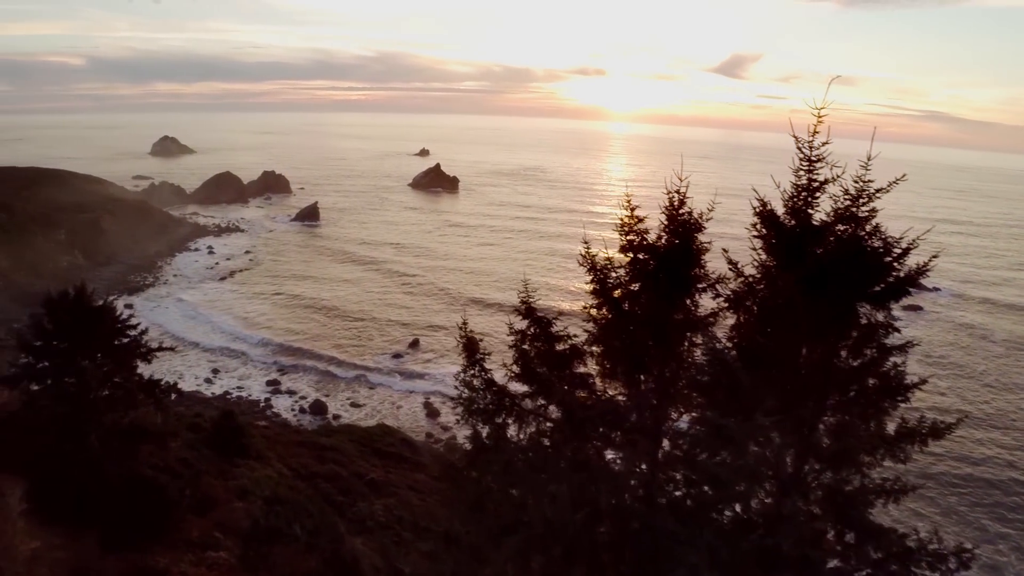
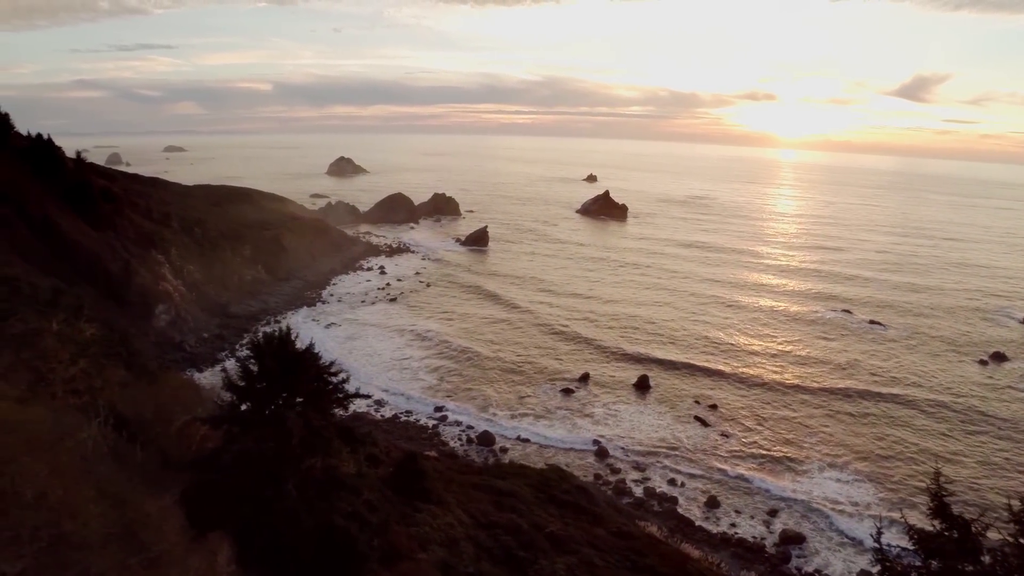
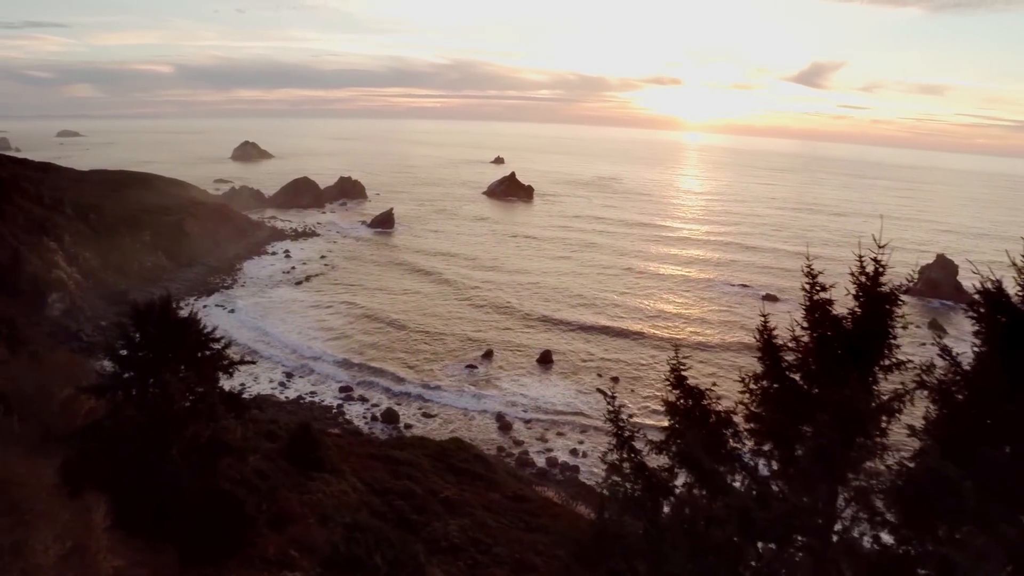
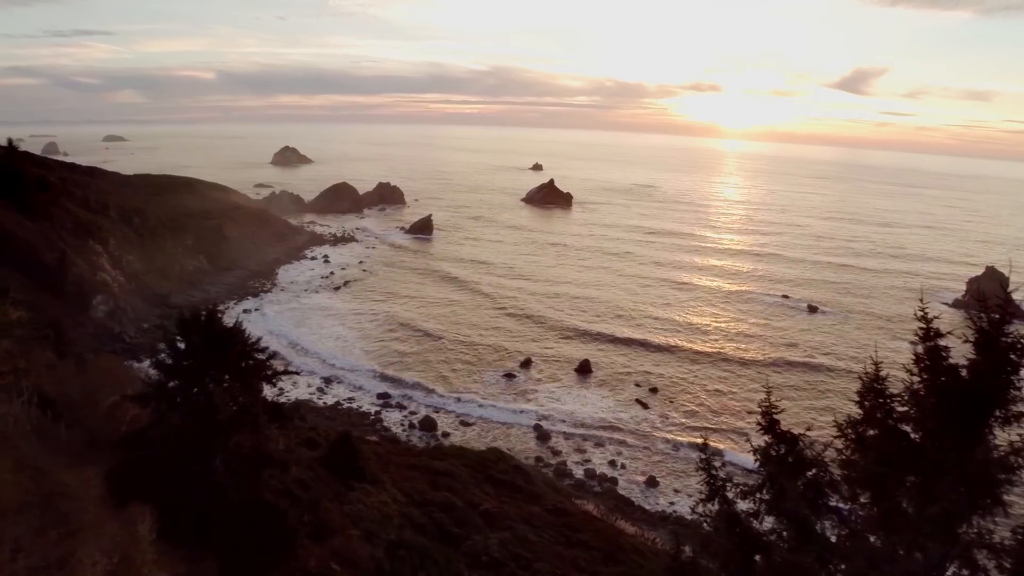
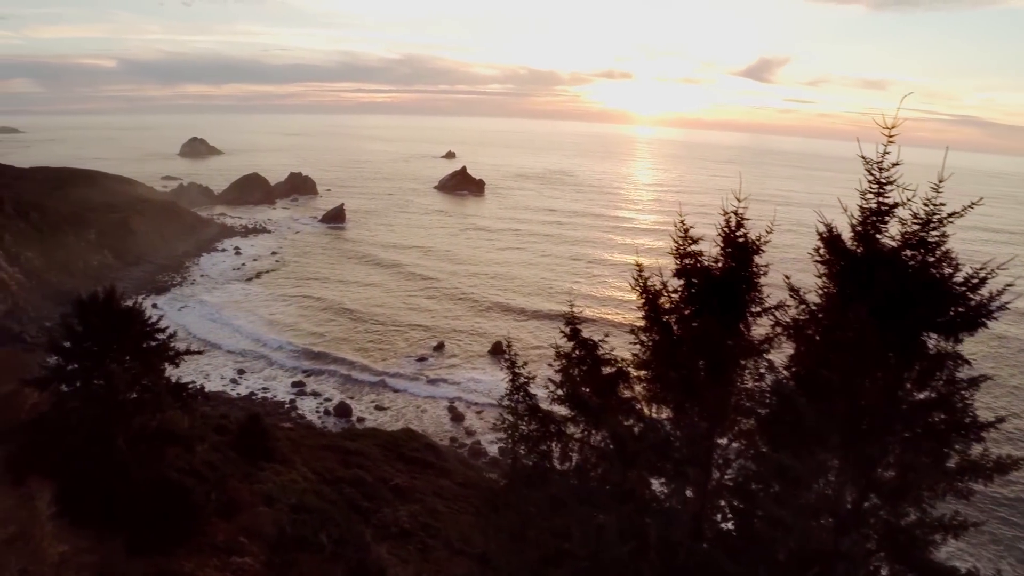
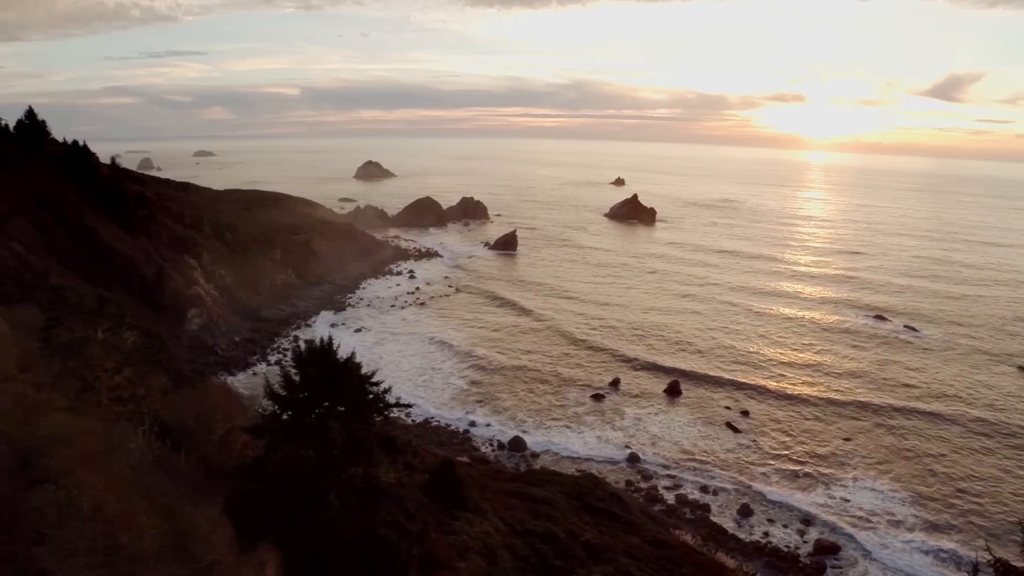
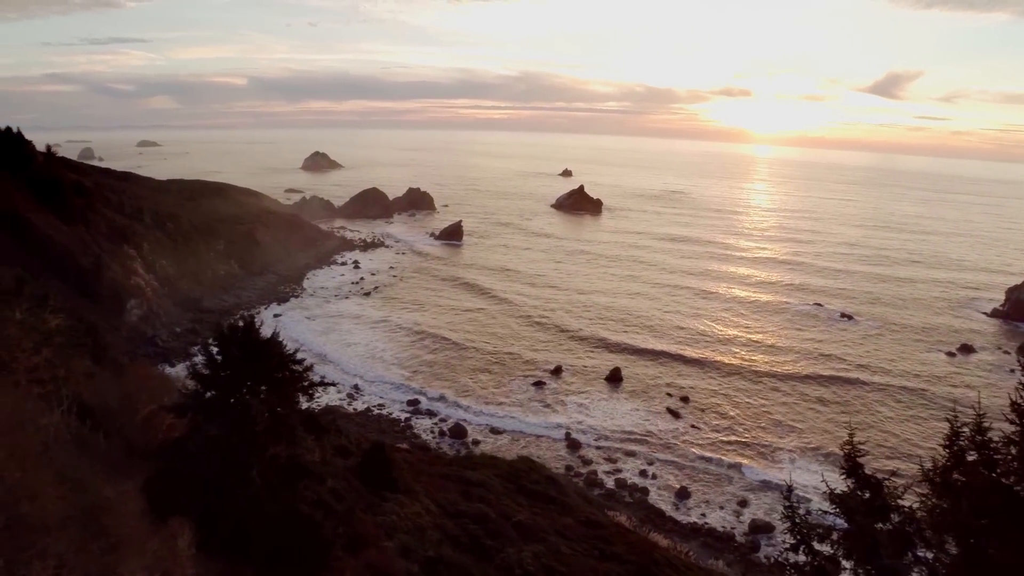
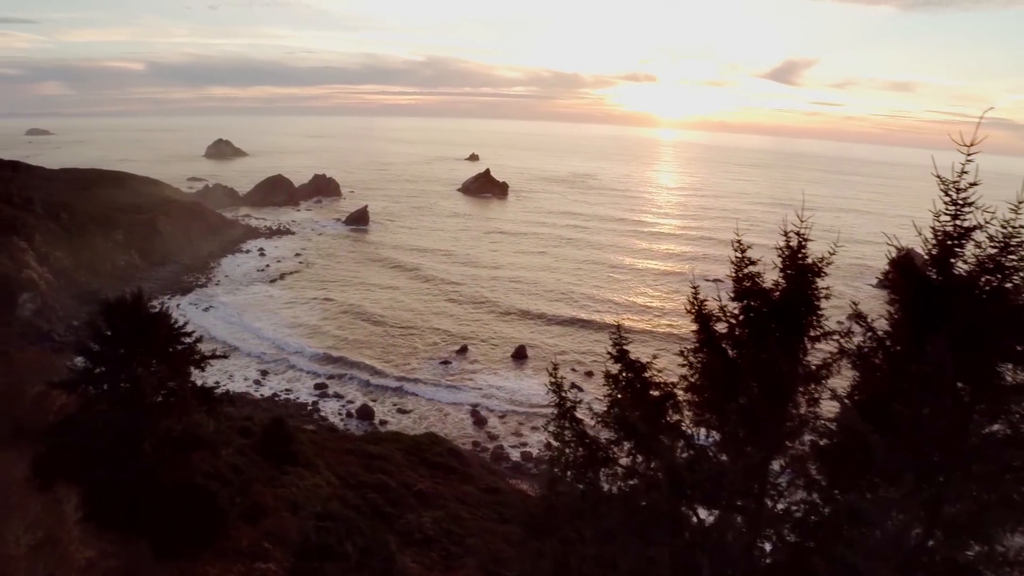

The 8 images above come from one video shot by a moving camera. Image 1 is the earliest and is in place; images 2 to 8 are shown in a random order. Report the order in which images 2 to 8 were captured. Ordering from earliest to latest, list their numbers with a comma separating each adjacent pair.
5, 8, 3, 4, 7, 2, 6
